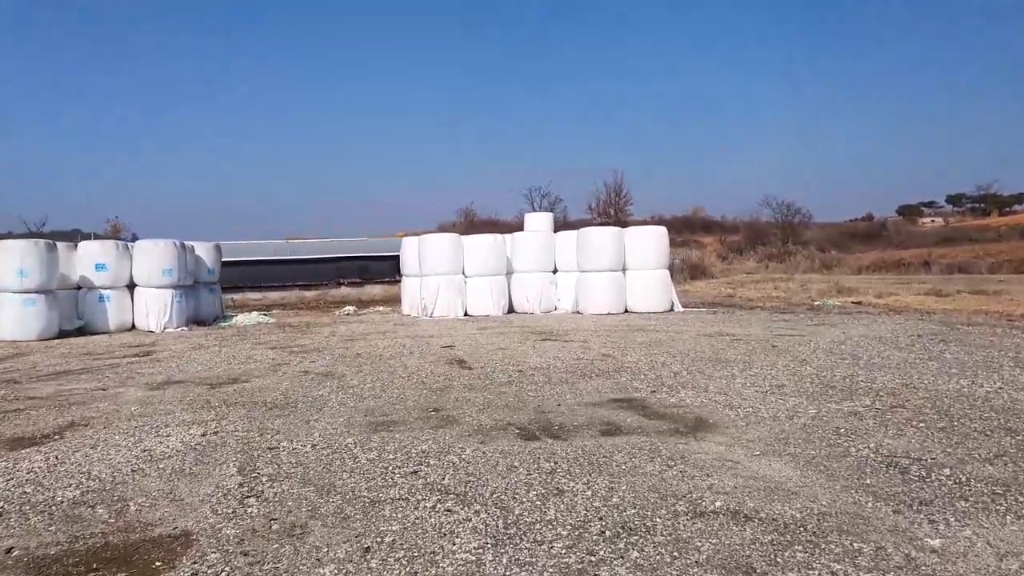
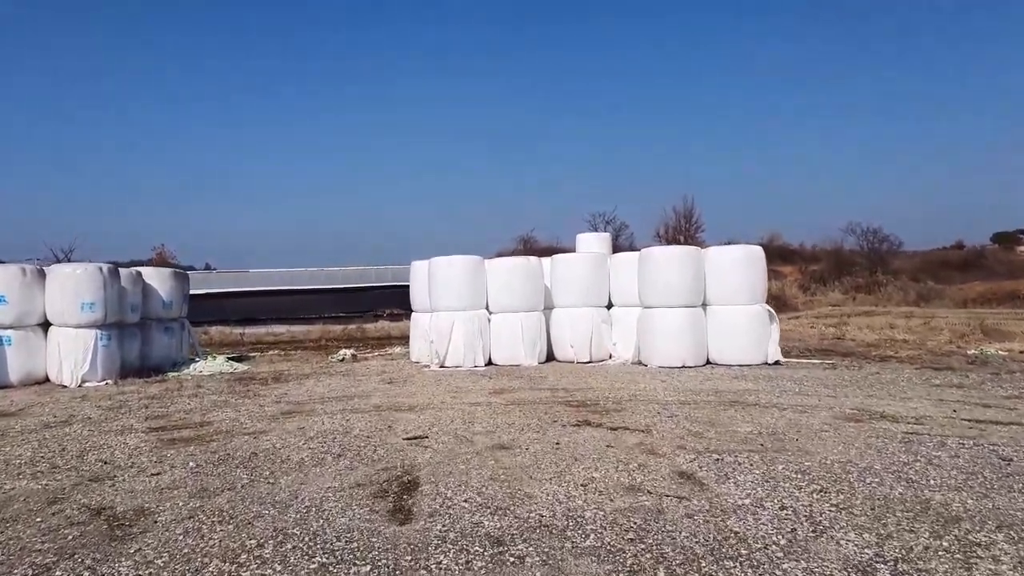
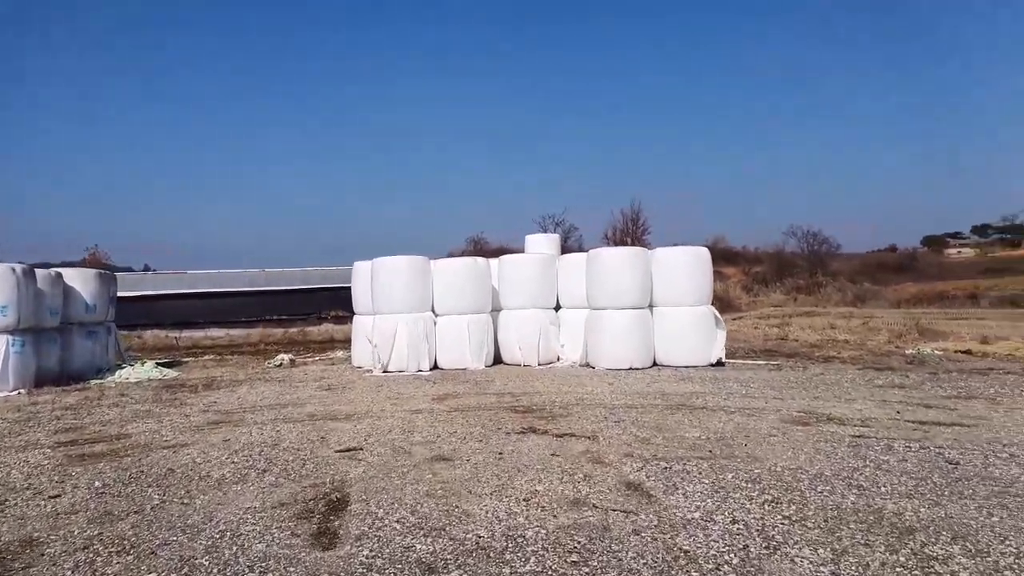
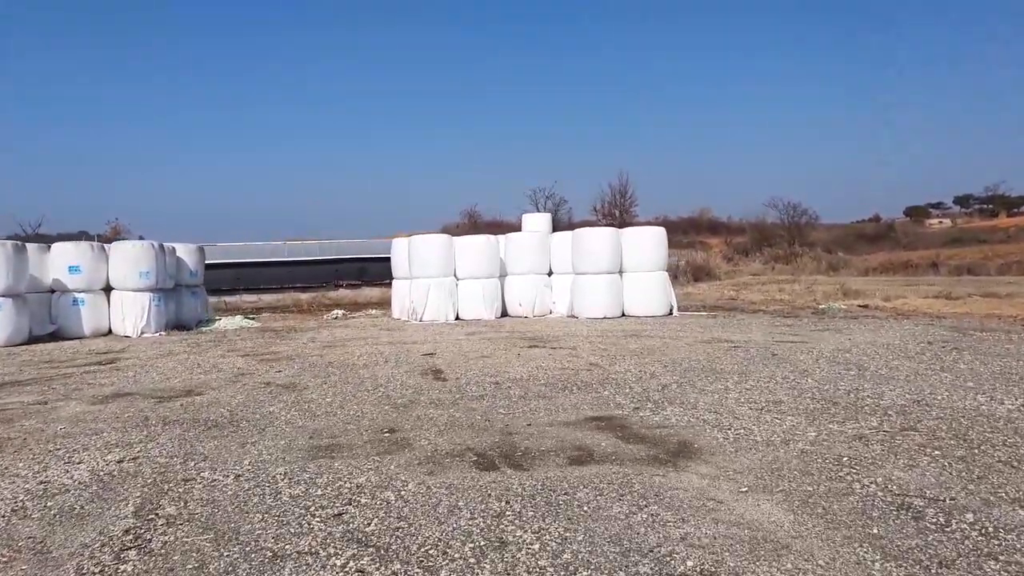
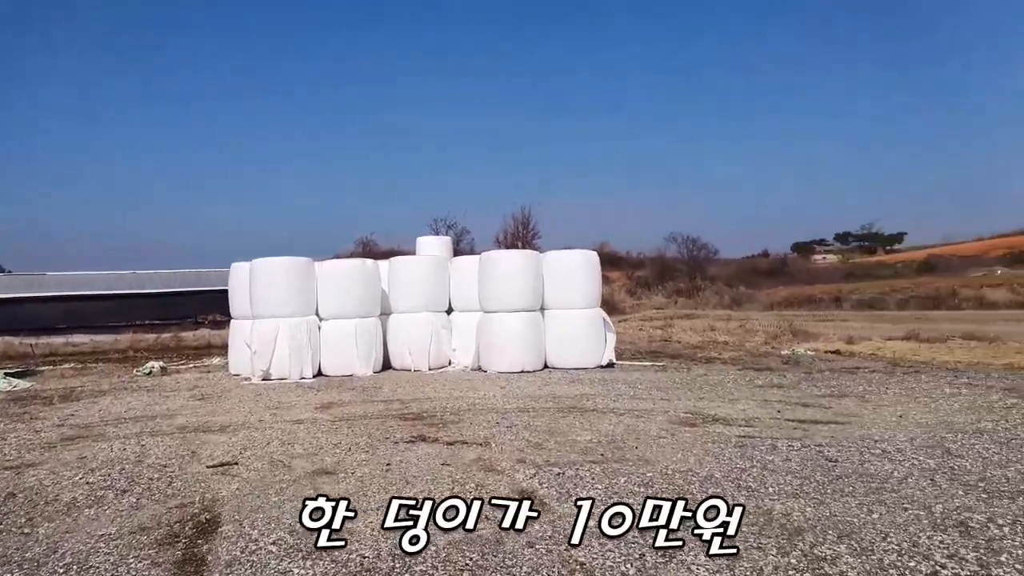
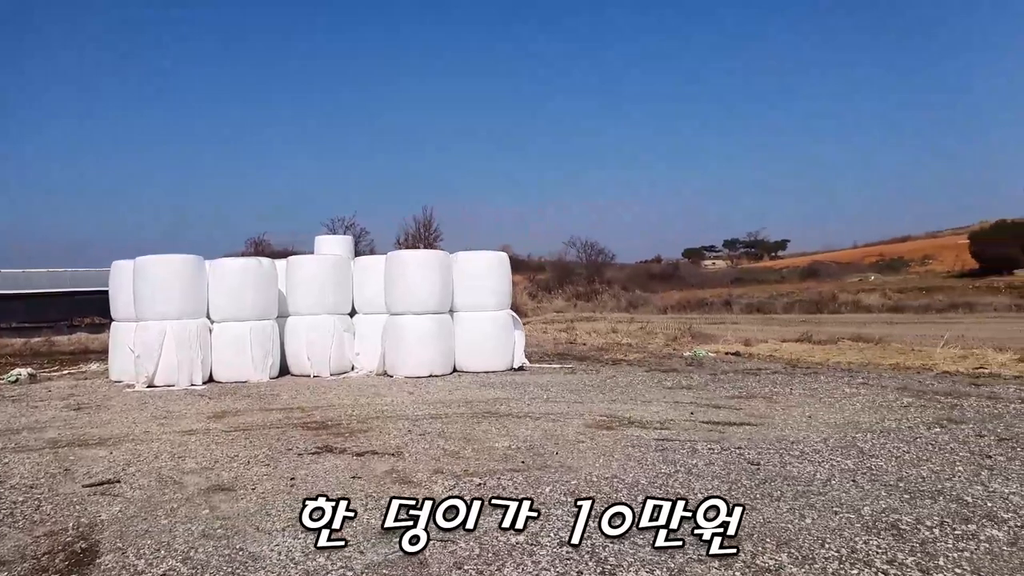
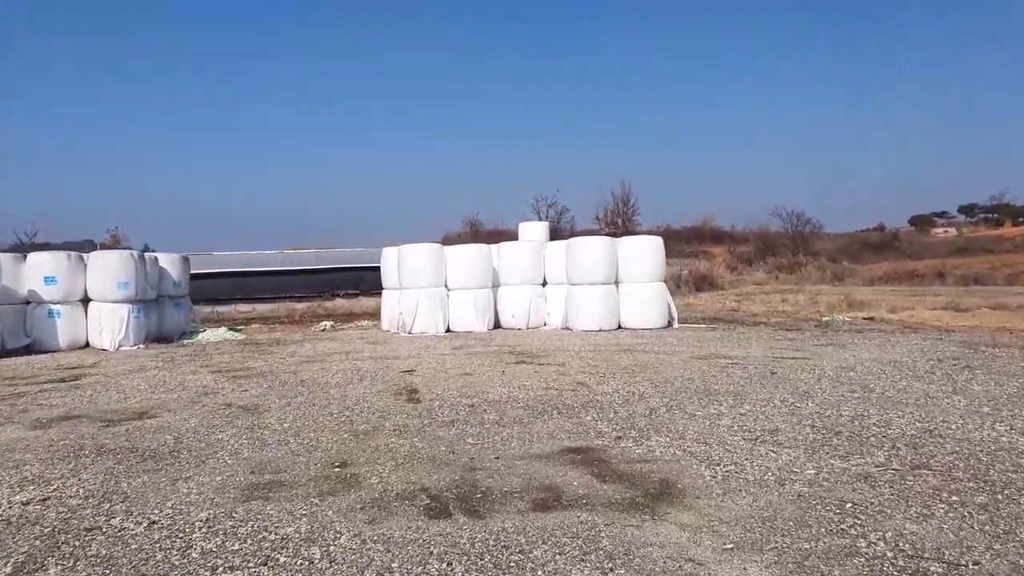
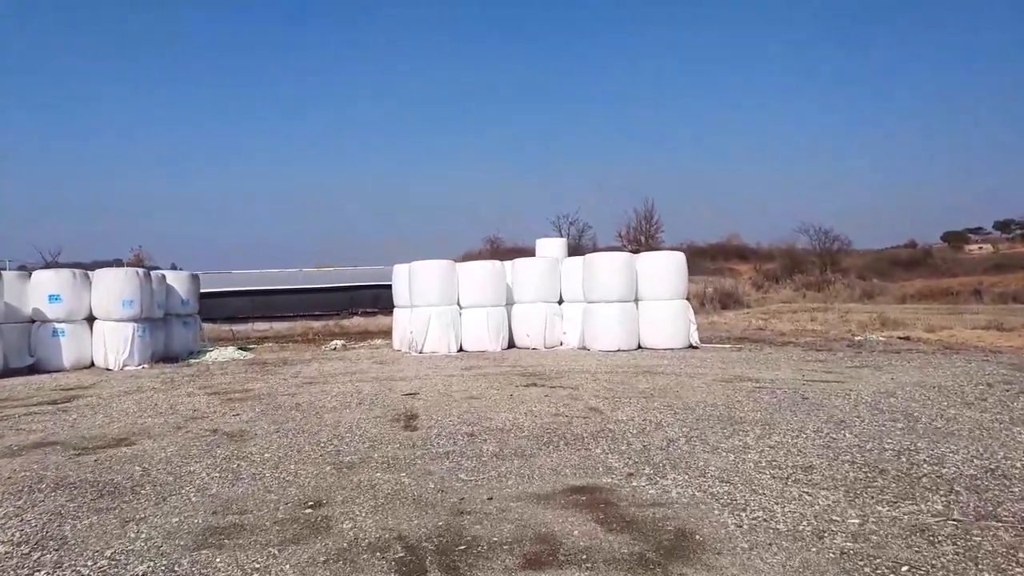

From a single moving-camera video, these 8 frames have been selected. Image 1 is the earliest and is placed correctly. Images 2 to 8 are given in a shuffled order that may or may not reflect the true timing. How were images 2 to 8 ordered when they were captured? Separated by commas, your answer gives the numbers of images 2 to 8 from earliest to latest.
4, 7, 8, 2, 3, 5, 6
